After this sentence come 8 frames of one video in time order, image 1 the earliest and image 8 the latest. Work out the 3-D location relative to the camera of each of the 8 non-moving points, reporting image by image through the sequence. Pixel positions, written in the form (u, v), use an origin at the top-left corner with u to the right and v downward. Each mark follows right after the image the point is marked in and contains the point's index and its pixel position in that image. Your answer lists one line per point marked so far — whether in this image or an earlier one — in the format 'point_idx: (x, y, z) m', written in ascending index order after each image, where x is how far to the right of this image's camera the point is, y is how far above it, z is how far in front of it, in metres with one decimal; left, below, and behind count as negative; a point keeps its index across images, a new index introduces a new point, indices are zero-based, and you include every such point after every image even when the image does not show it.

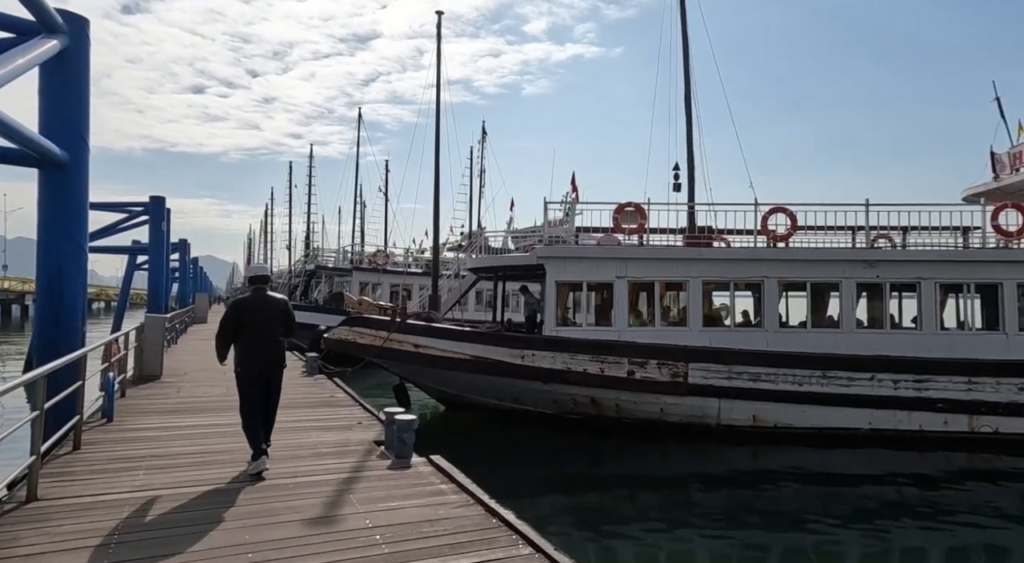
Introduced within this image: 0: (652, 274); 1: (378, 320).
0: (+2.1, +0.1, +9.2) m
1: (-2.2, -0.6, +10.2) m
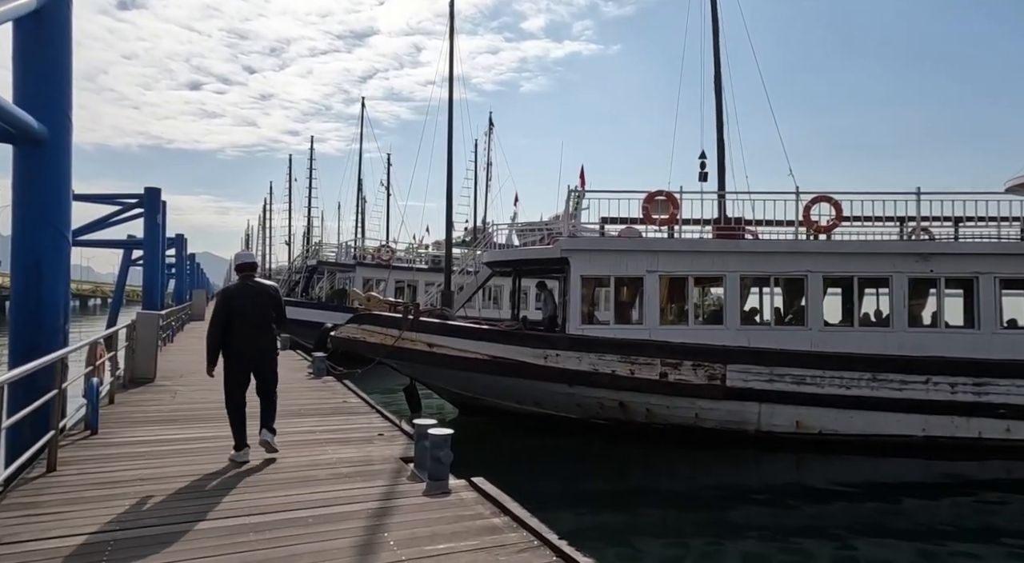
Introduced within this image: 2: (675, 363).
0: (+2.4, +0.2, +8.5) m
1: (-1.9, -0.6, +9.6) m
2: (+2.1, -1.1, +8.2) m
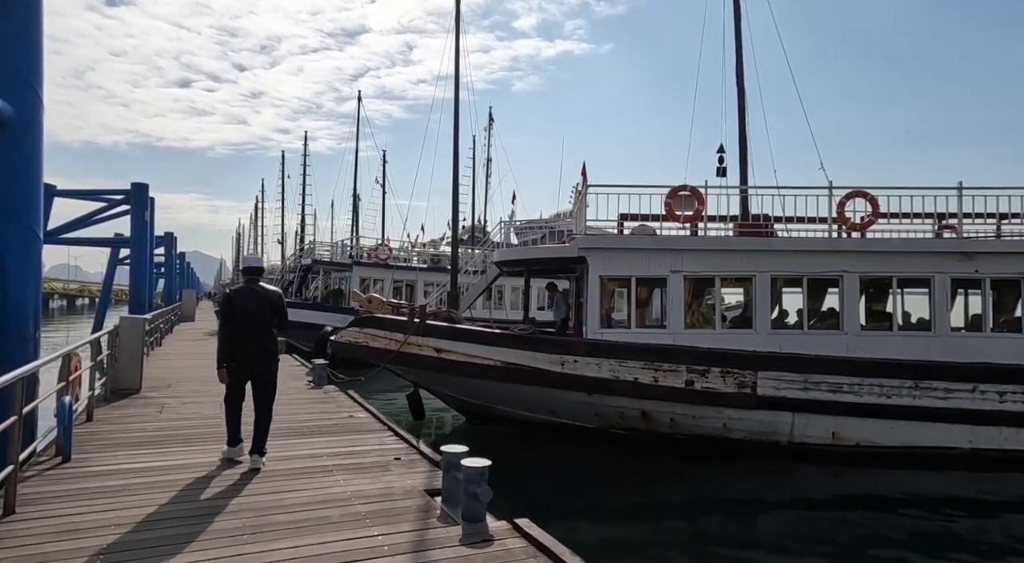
0: (+2.6, +0.2, +8.0) m
1: (-1.7, -0.6, +9.0) m
2: (+2.3, -1.1, +7.6) m
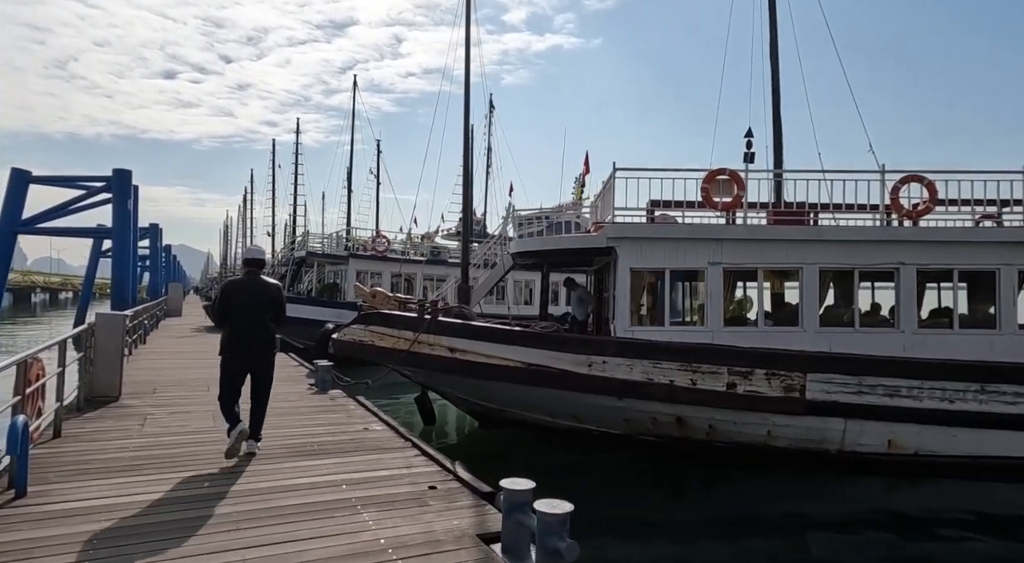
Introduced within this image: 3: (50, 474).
0: (+2.8, +0.2, +7.3) m
1: (-1.5, -0.5, +8.2) m
2: (+2.6, -1.0, +6.9) m
3: (-2.6, -1.1, +3.5) m
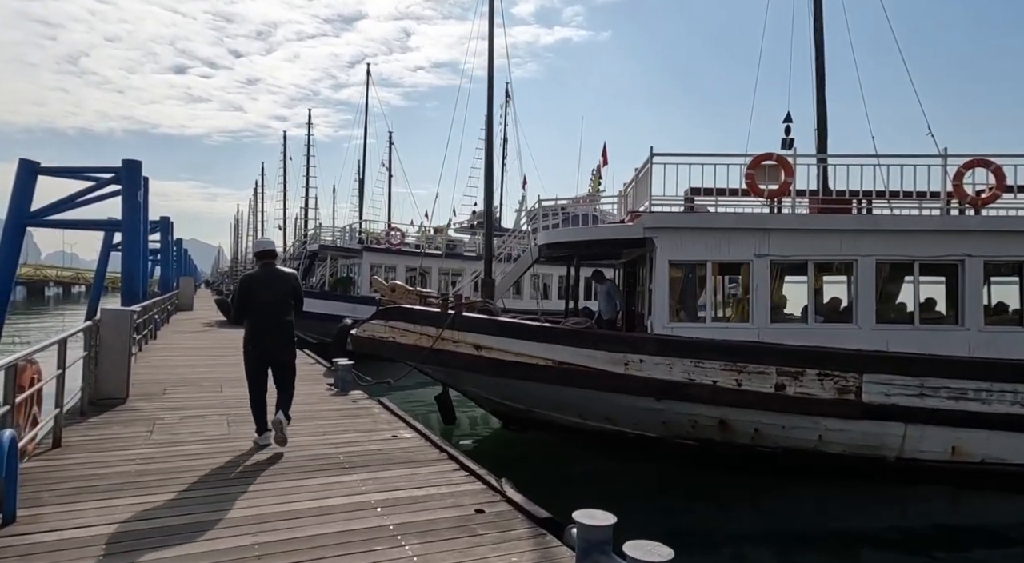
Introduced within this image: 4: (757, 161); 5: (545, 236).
0: (+3.2, +0.3, +6.8) m
1: (-1.1, -0.4, +7.7) m
2: (+2.9, -0.9, +6.5) m
3: (-2.3, -1.0, +3.1) m
4: (+2.7, +1.3, +7.0) m
5: (+0.4, +0.6, +8.2) m
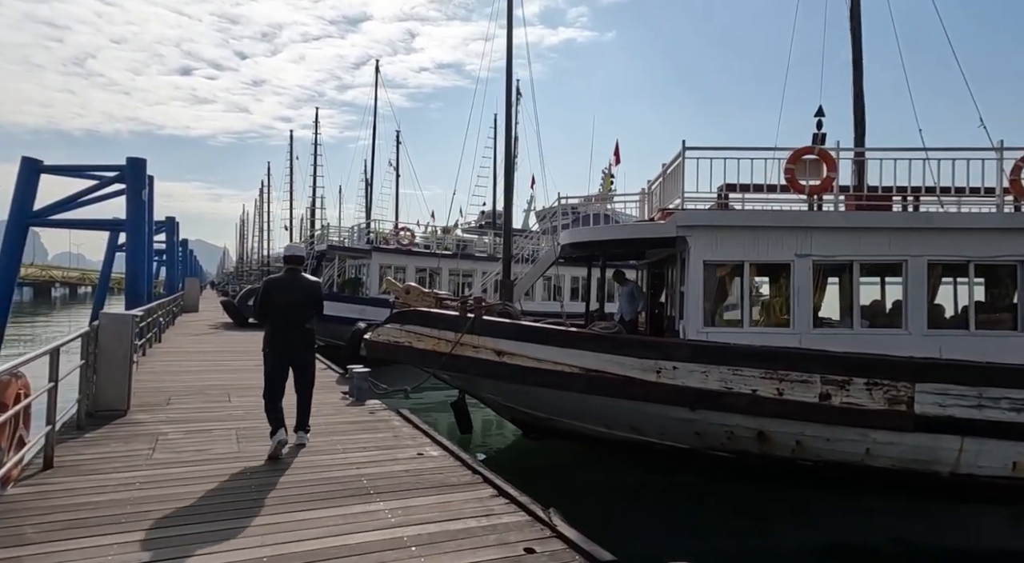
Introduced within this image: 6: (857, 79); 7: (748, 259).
0: (+3.4, +0.3, +6.3) m
1: (-0.9, -0.4, +7.4) m
2: (+3.2, -1.0, +6.0) m
3: (-2.1, -1.1, +2.7) m
4: (+3.0, +1.3, +6.6) m
5: (+0.7, +0.6, +7.8) m
6: (+4.5, +2.6, +8.1) m
7: (+2.4, +0.2, +6.5) m
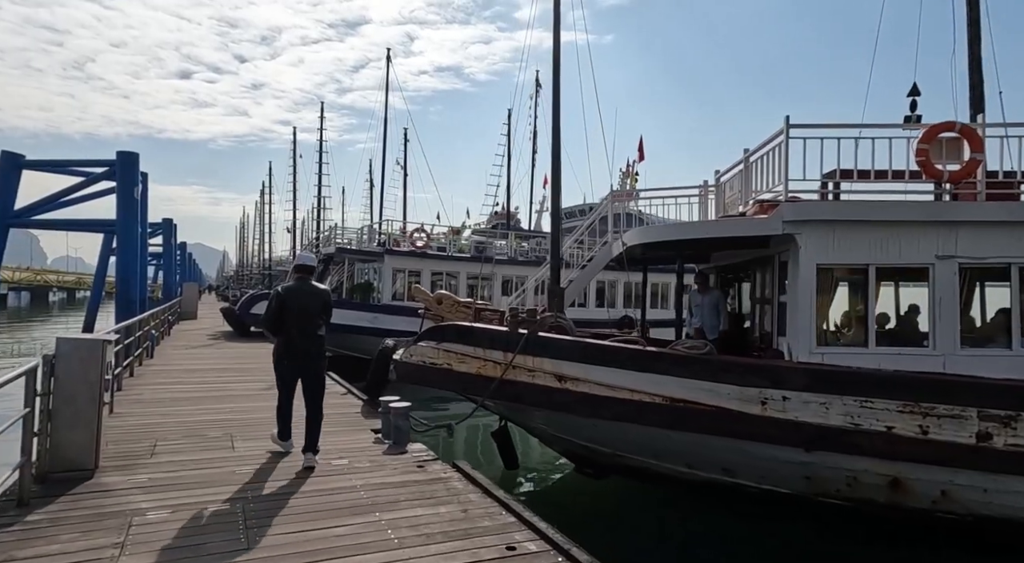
0: (+4.0, +0.2, +5.1) m
1: (-0.3, -0.5, +6.1) m
2: (+3.8, -1.0, +4.8) m
3: (-1.5, -1.1, +1.4) m
4: (+3.6, +1.2, +5.3) m
5: (+1.3, +0.5, +6.6) m
6: (+5.1, +2.6, +6.9) m
7: (+3.0, +0.2, +5.2) m
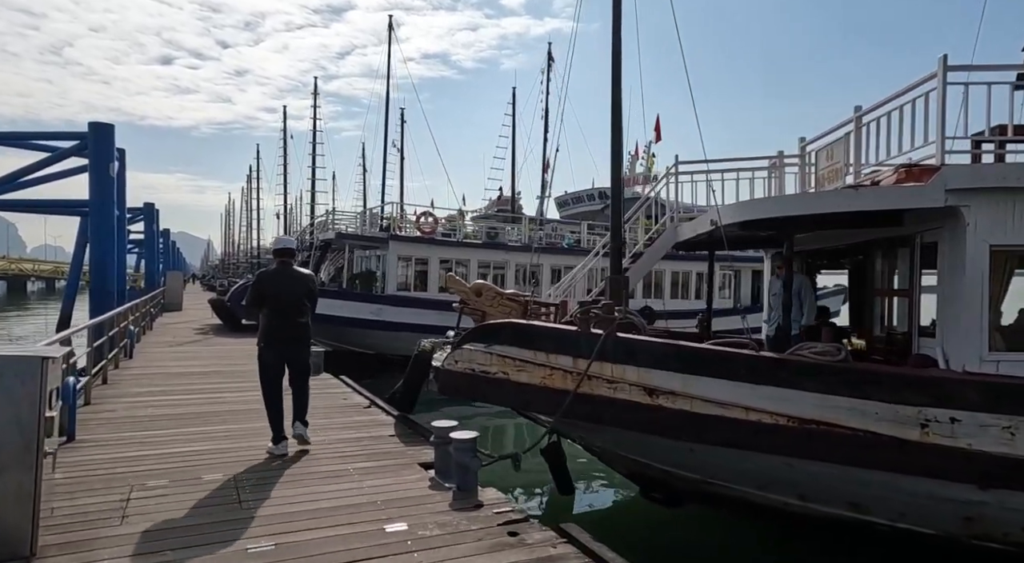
0: (+4.6, +0.3, +3.9) m
1: (+0.3, -0.4, +4.9) m
2: (+4.3, -1.0, +3.6) m
3: (-0.8, -1.1, +0.2) m
4: (+4.1, +1.3, +4.2) m
5: (+1.8, +0.6, +5.4) m
6: (+5.6, +2.7, +5.7) m
7: (+3.6, +0.2, +4.1) m
